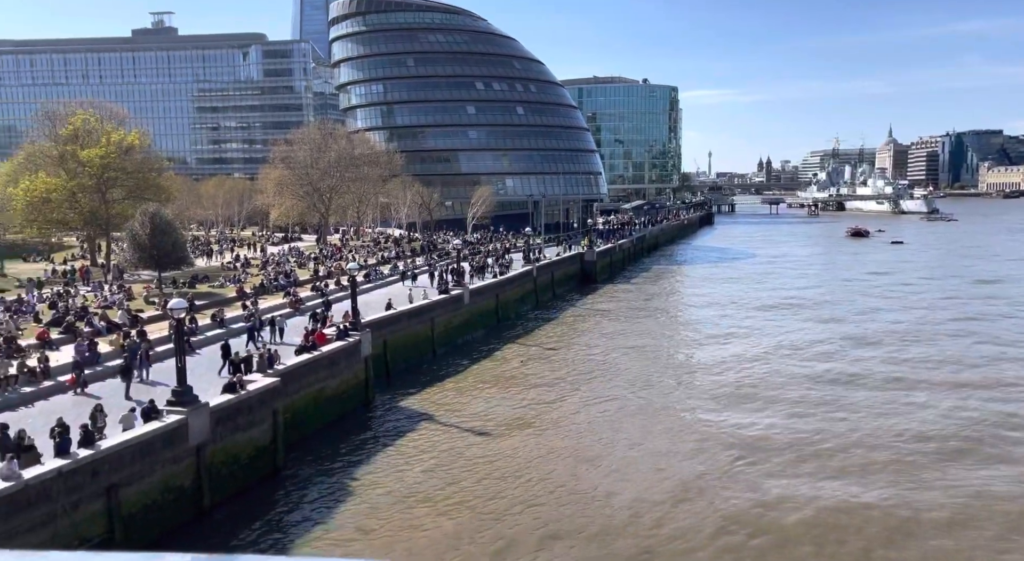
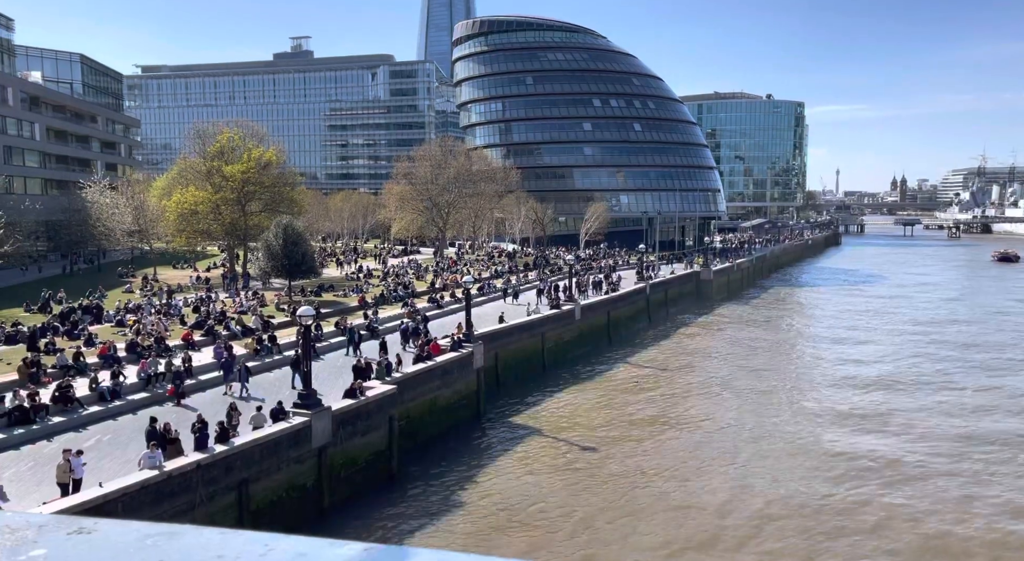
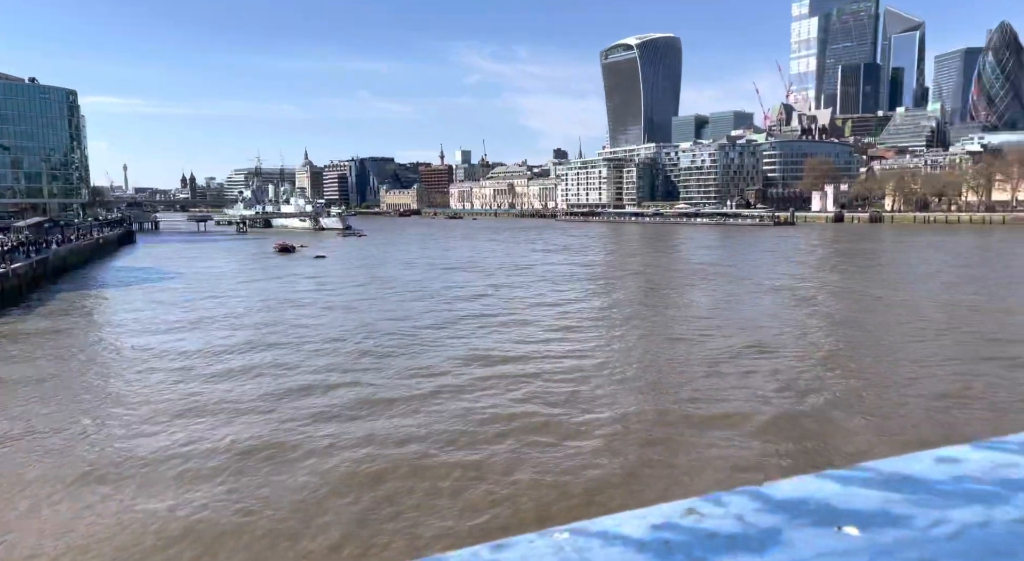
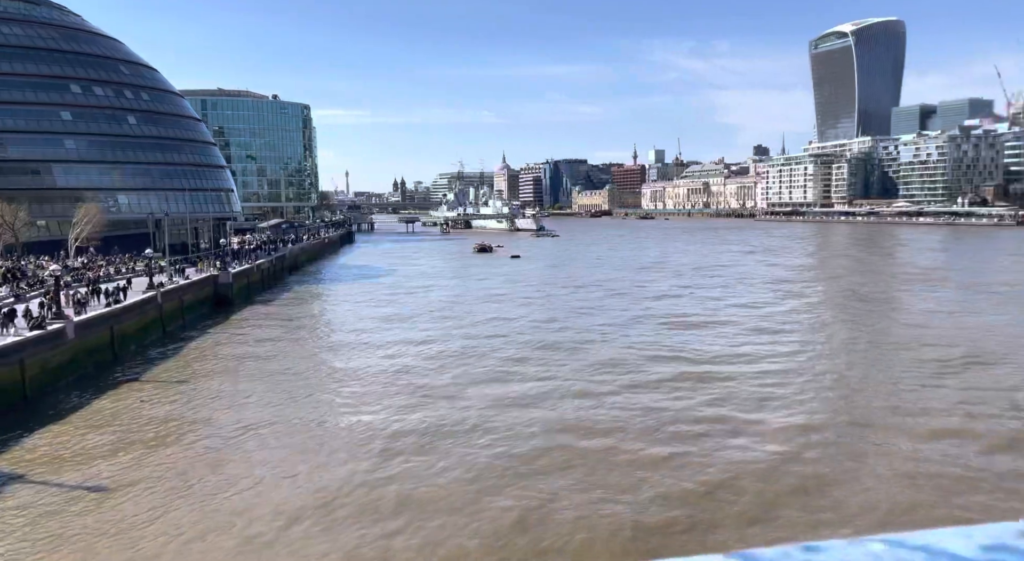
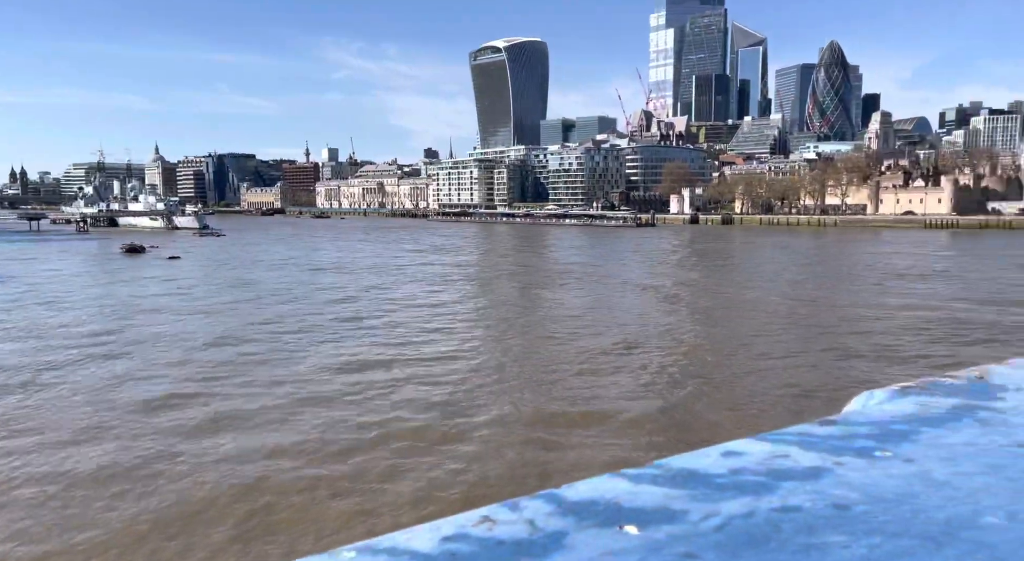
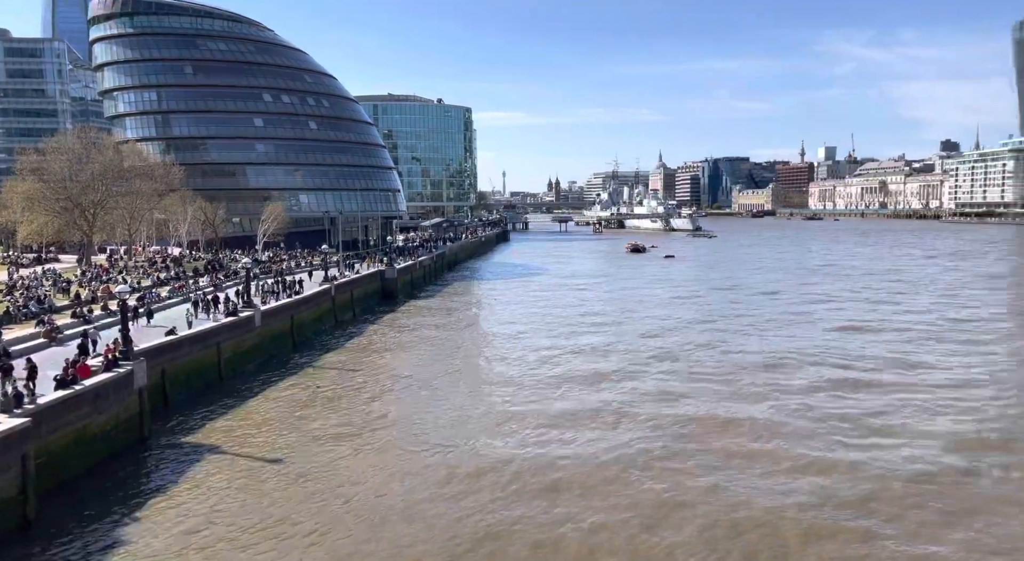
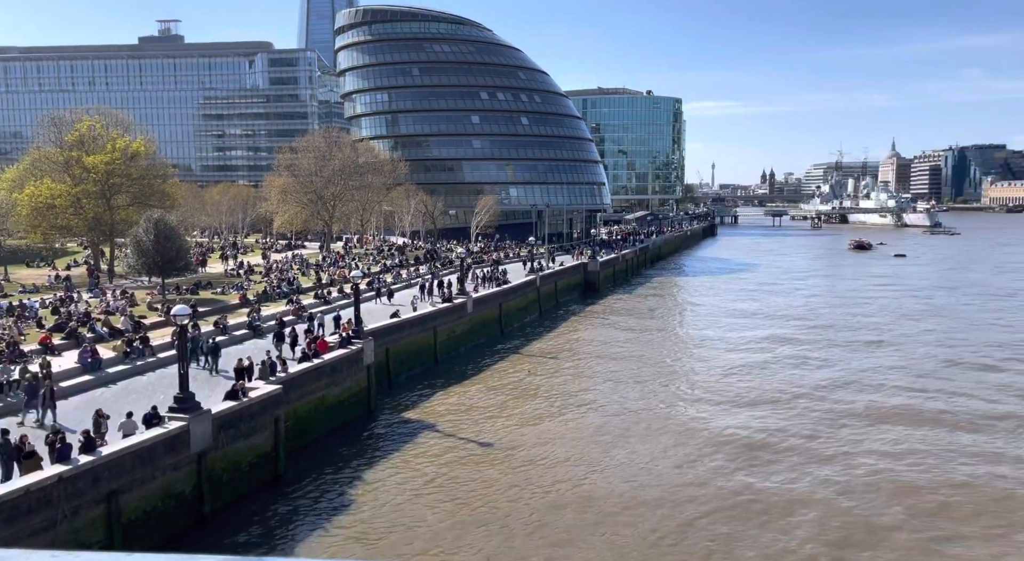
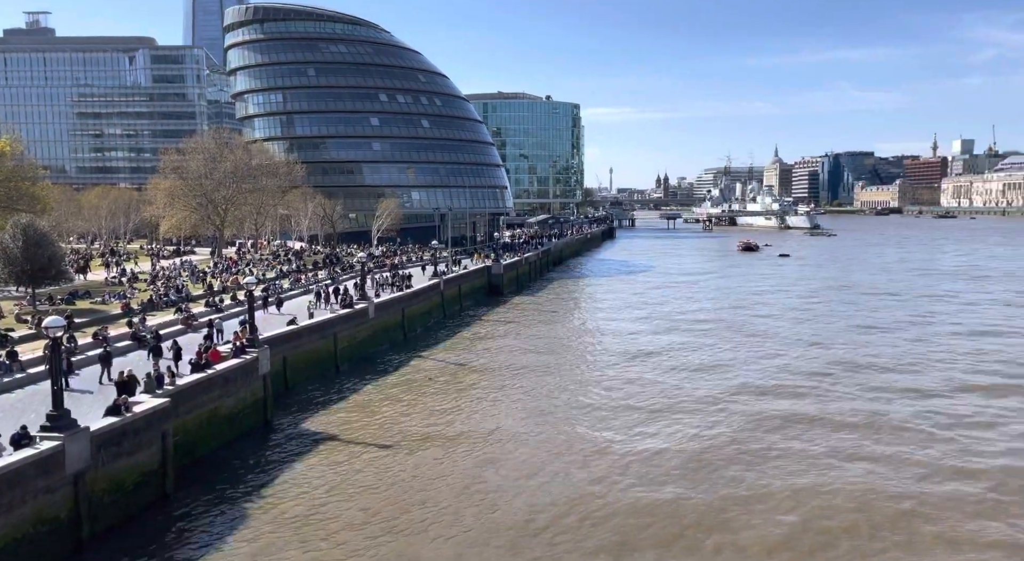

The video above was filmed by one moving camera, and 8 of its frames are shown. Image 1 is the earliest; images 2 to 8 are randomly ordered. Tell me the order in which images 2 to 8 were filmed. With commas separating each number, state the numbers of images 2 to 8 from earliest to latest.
2, 7, 8, 6, 4, 3, 5
